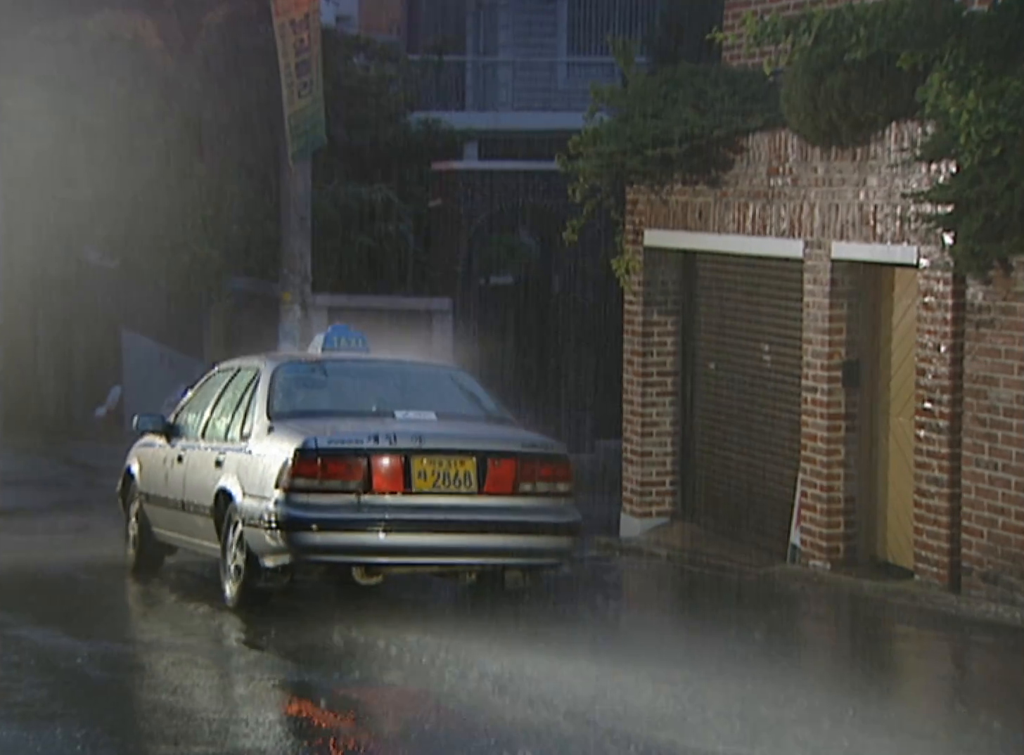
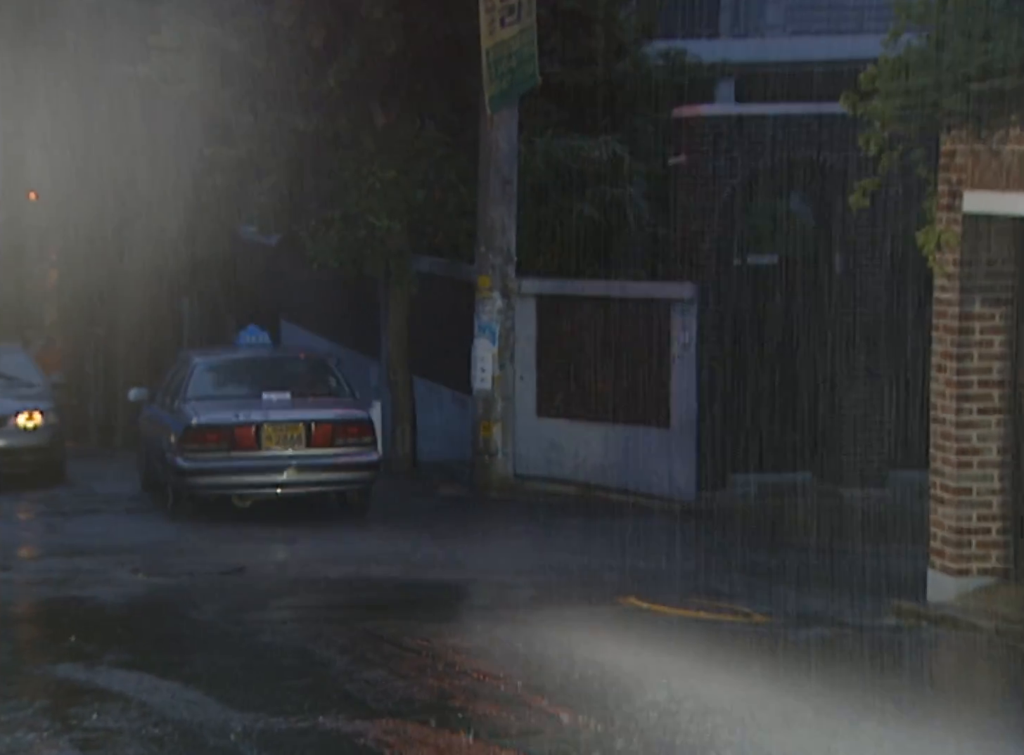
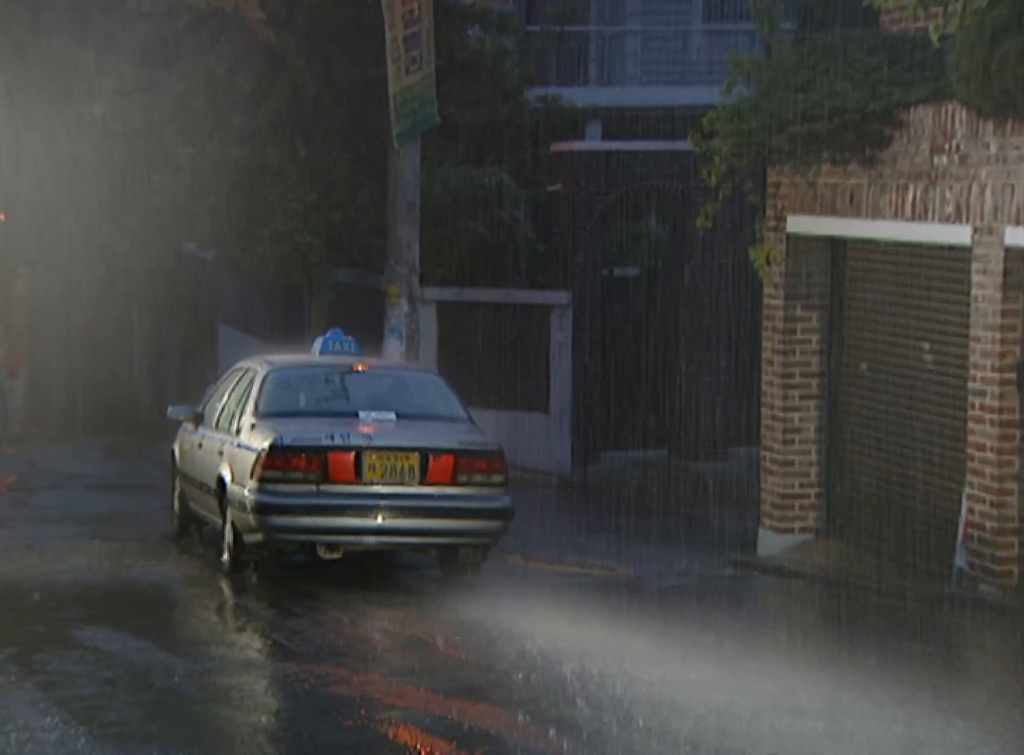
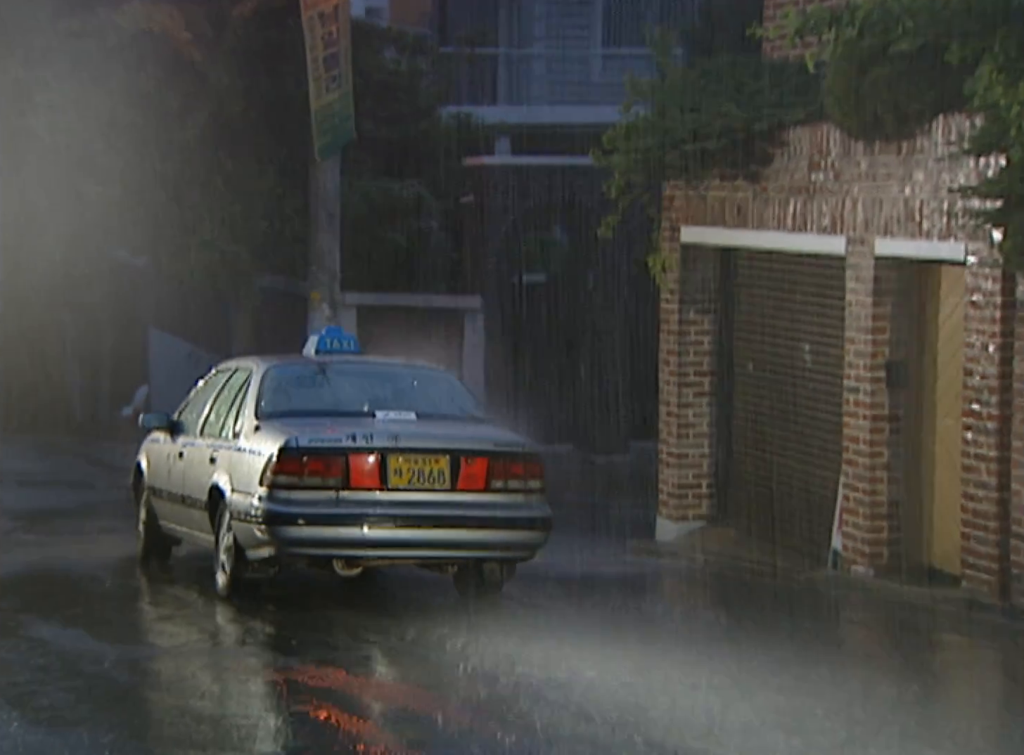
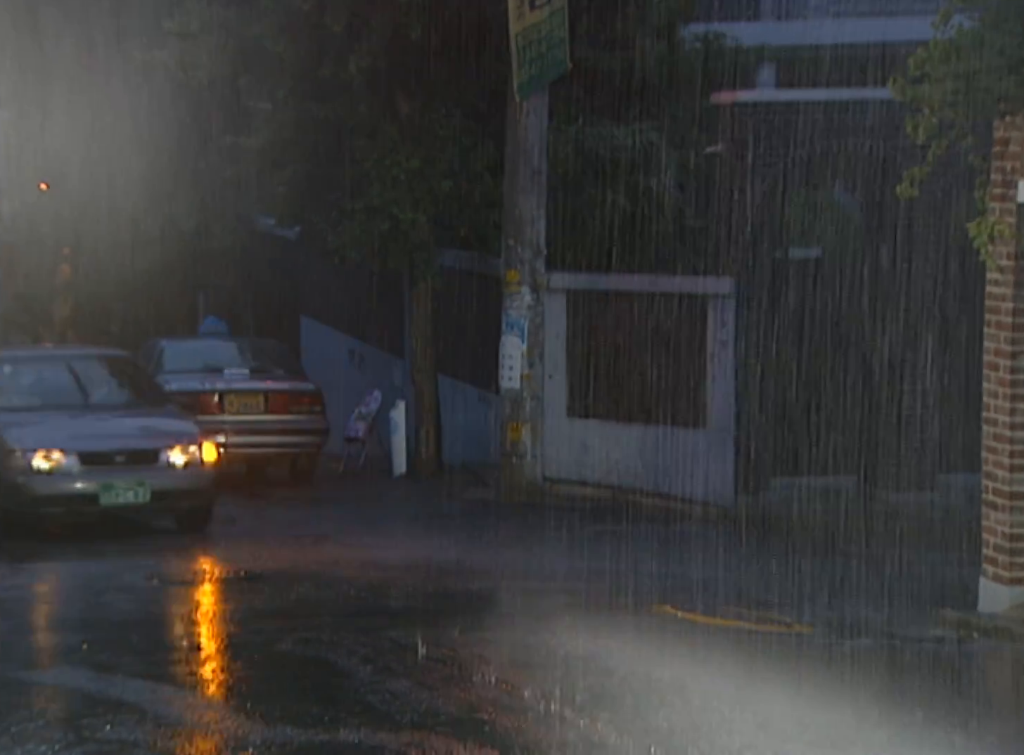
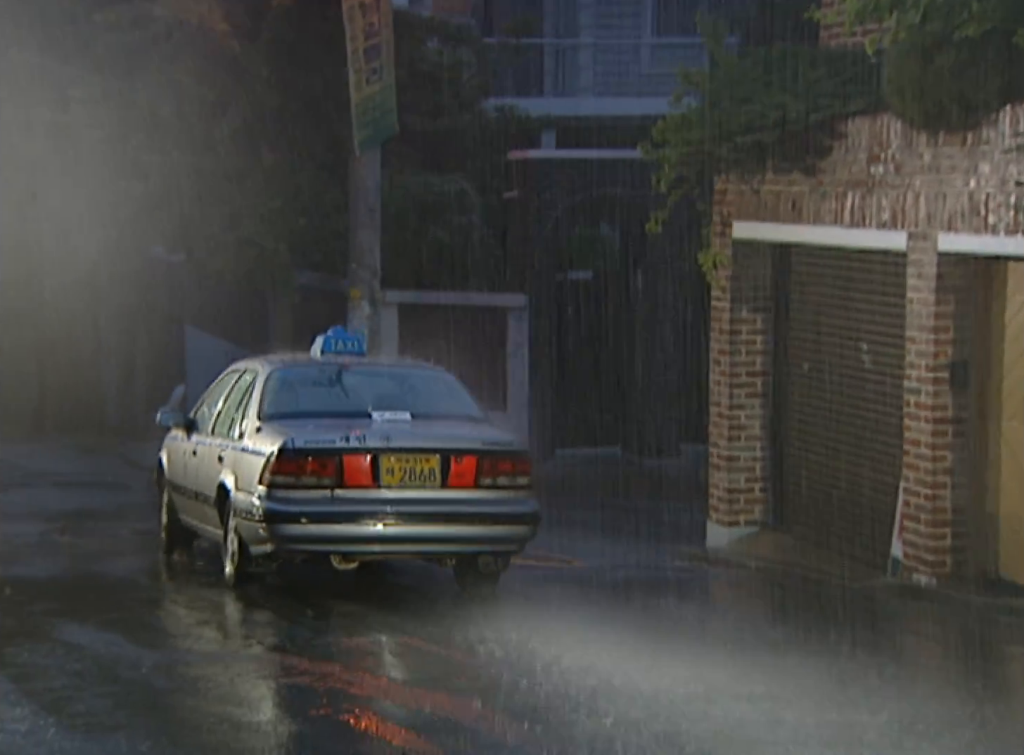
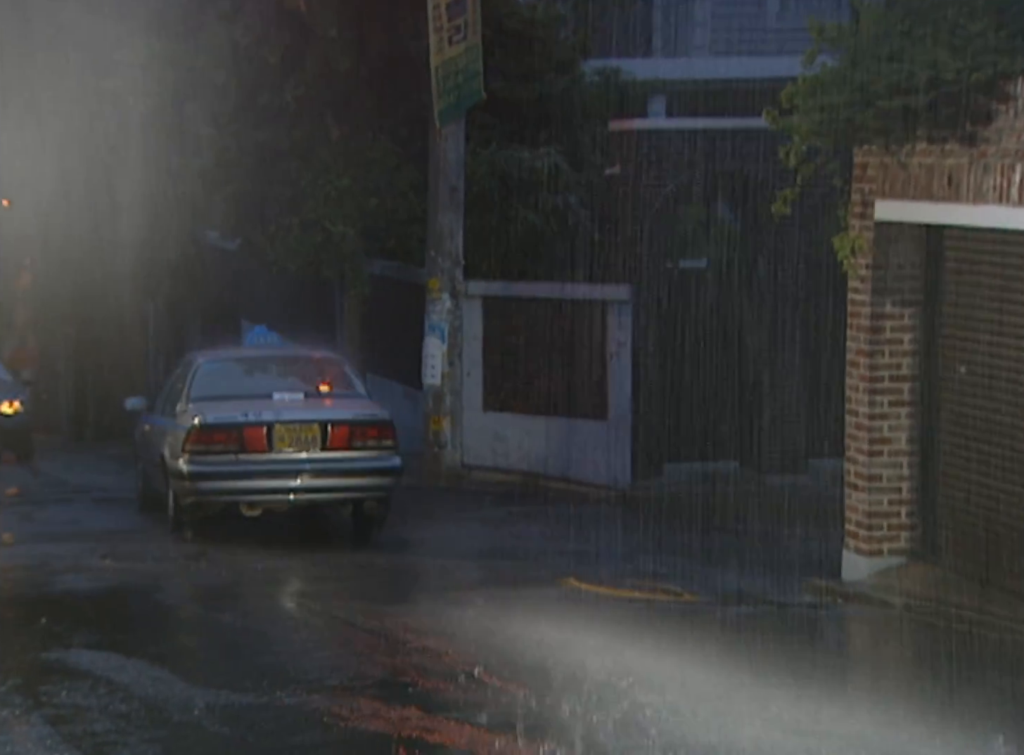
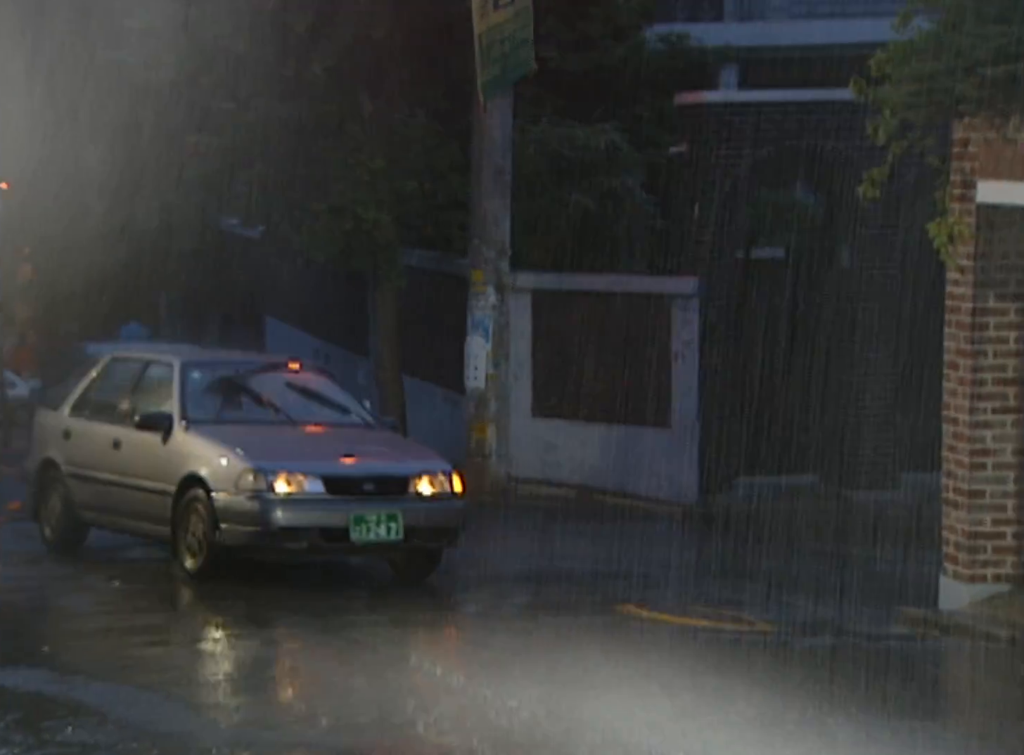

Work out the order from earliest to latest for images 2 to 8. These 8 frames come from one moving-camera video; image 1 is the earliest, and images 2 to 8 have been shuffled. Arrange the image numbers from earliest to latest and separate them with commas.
4, 6, 3, 7, 2, 5, 8
